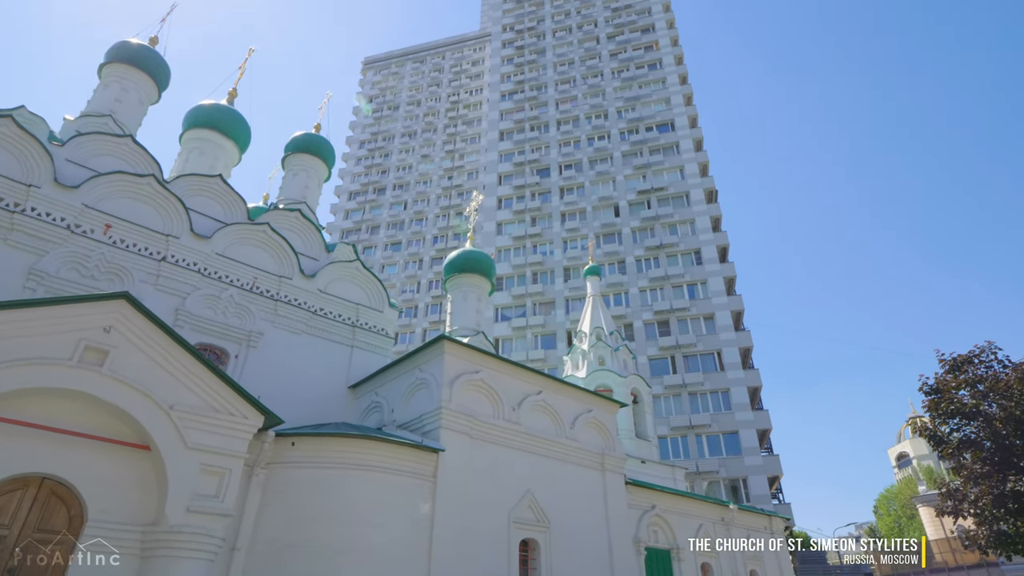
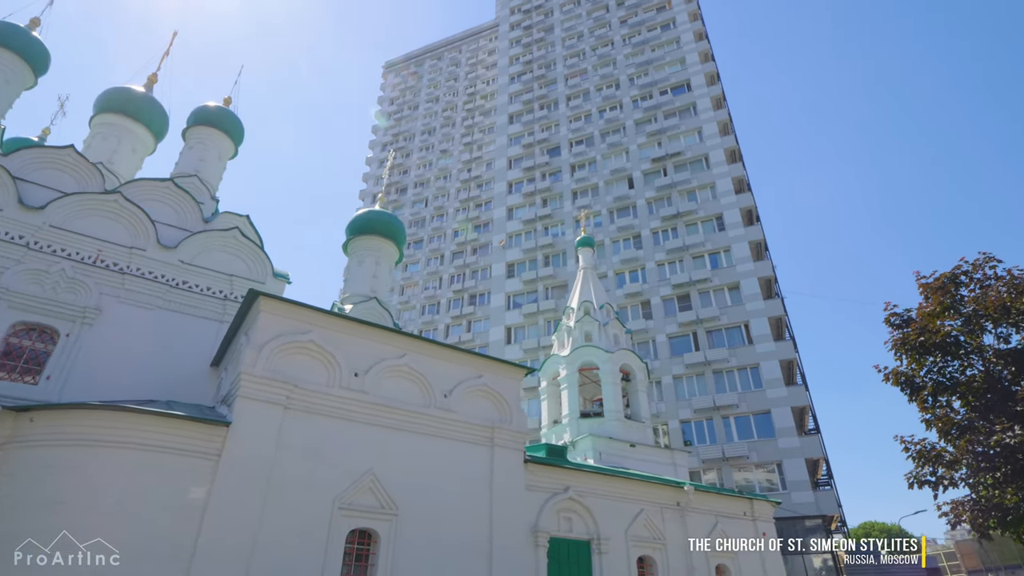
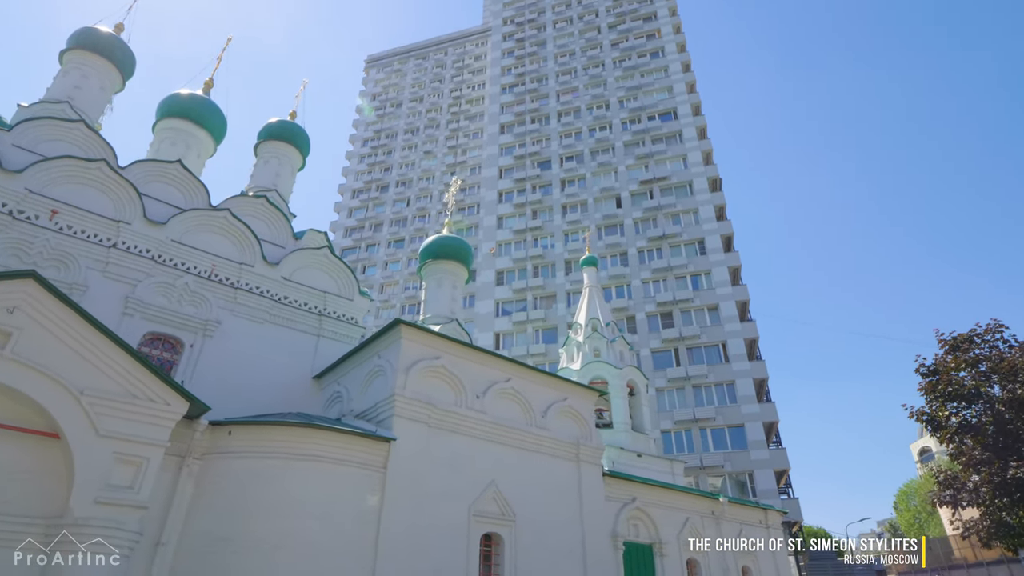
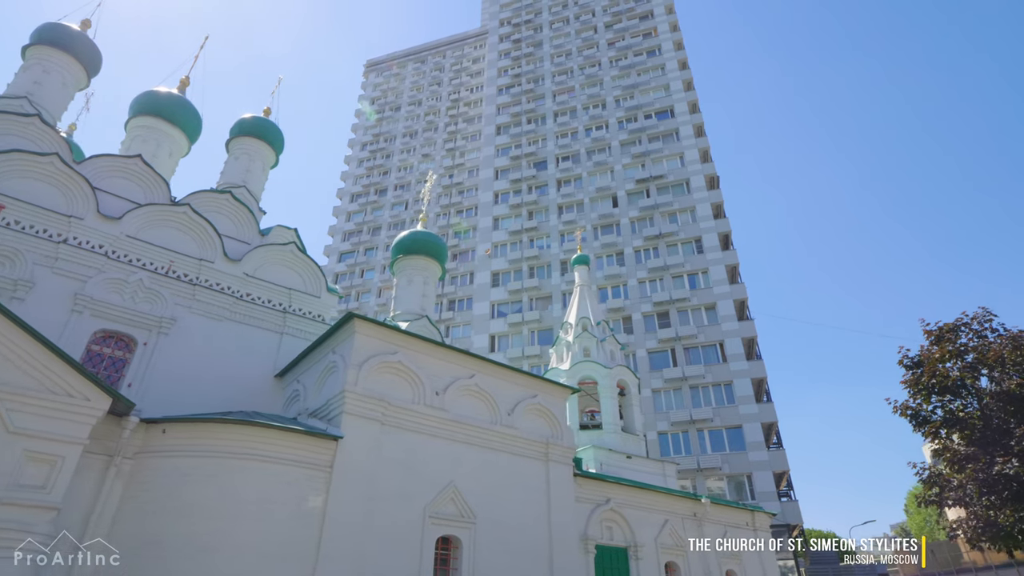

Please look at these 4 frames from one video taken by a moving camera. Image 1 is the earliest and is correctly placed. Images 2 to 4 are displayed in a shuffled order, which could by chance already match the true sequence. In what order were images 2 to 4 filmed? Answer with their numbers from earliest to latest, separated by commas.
3, 4, 2
